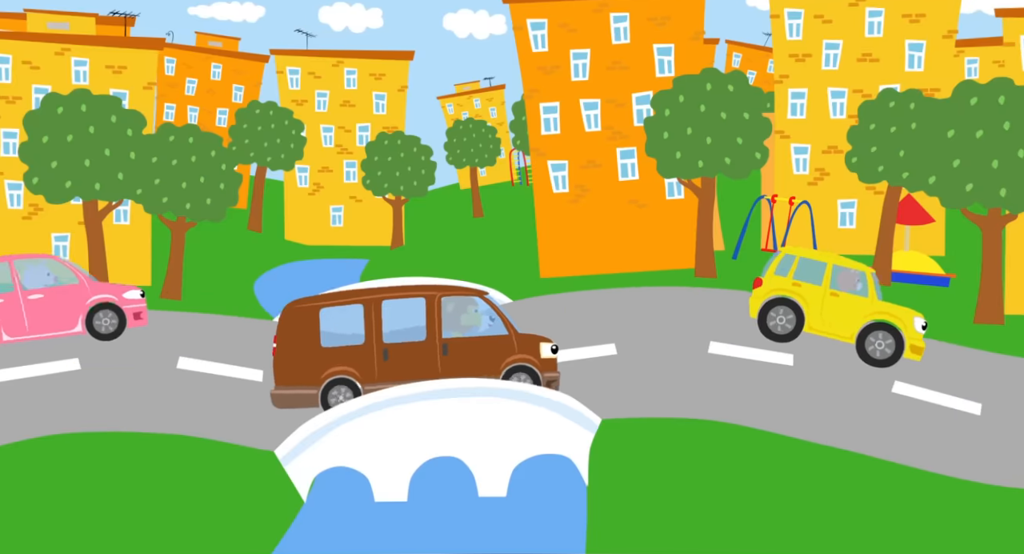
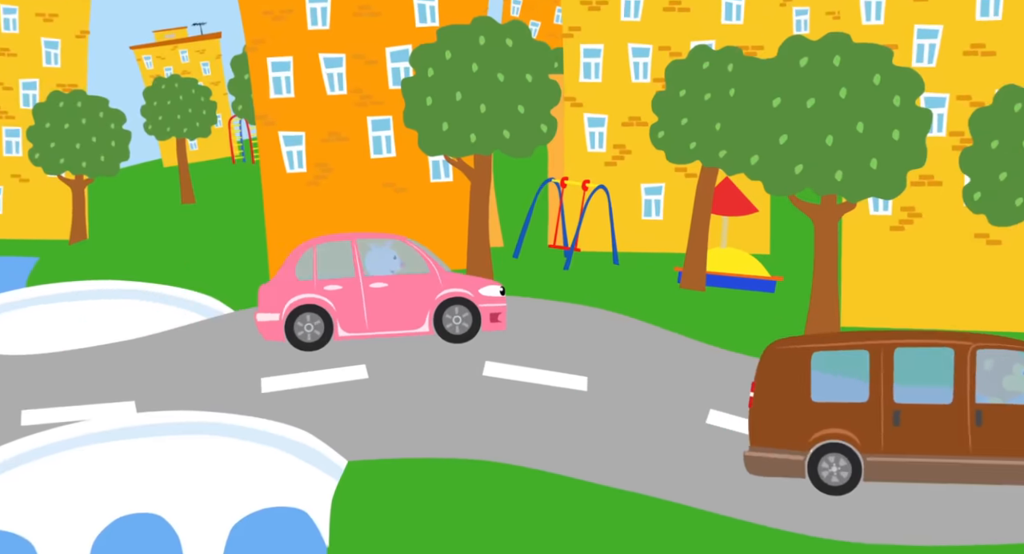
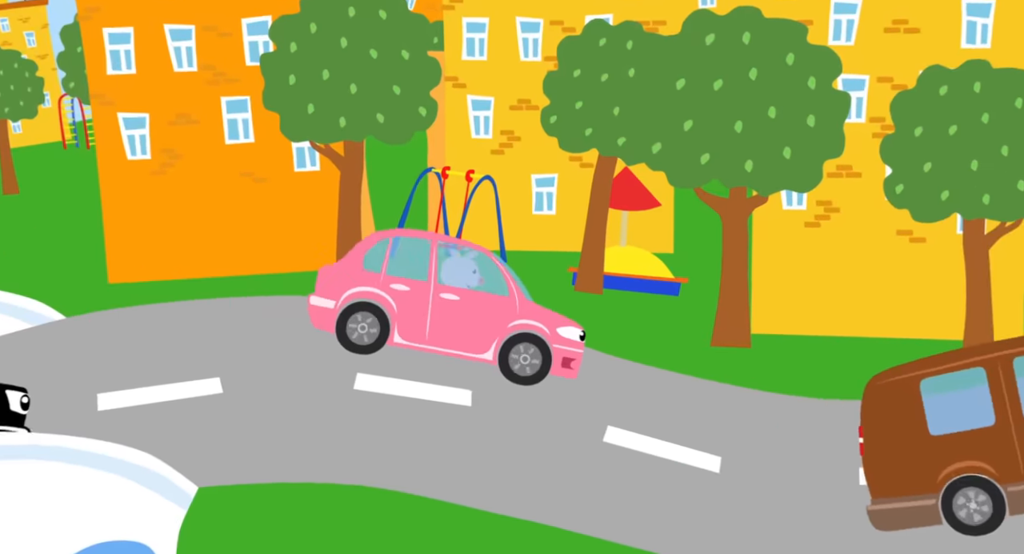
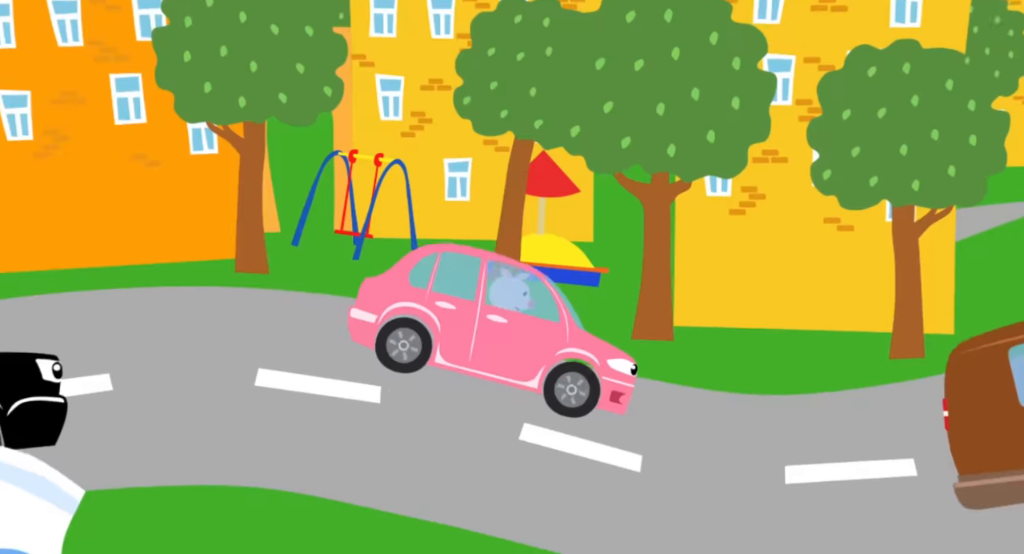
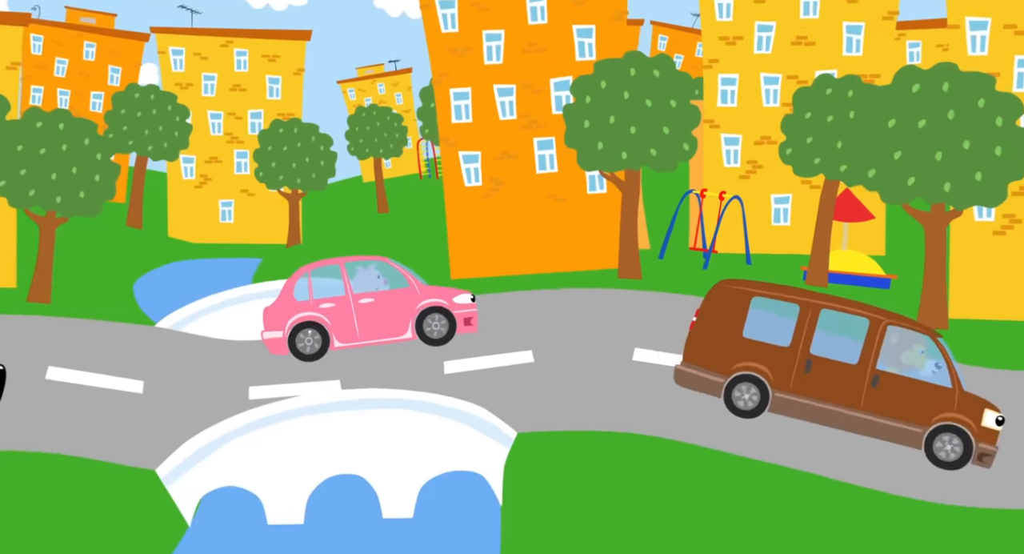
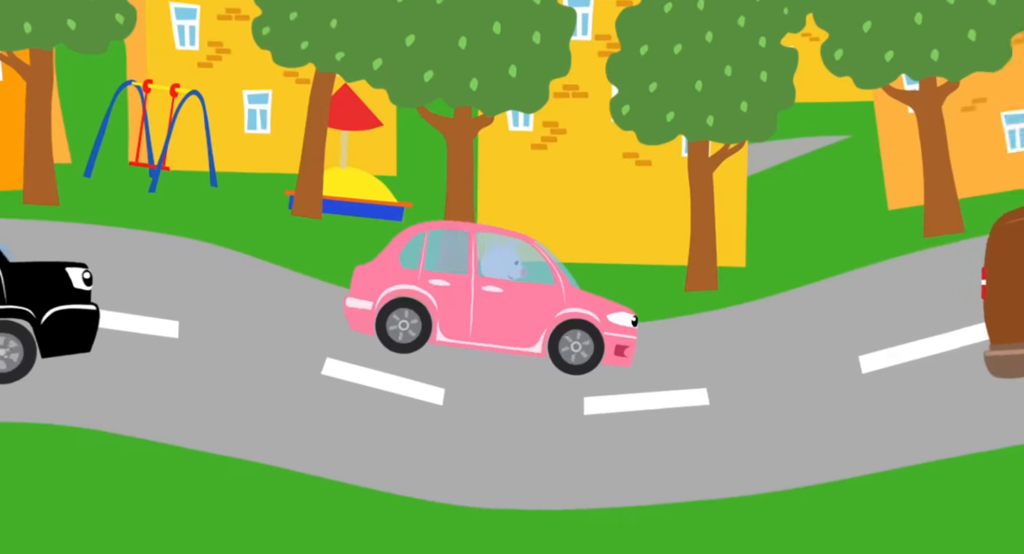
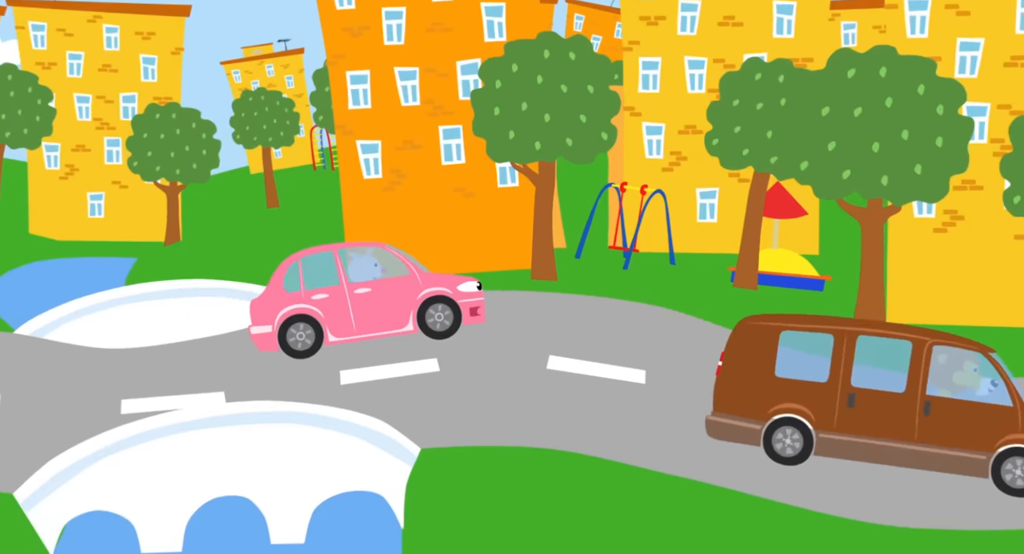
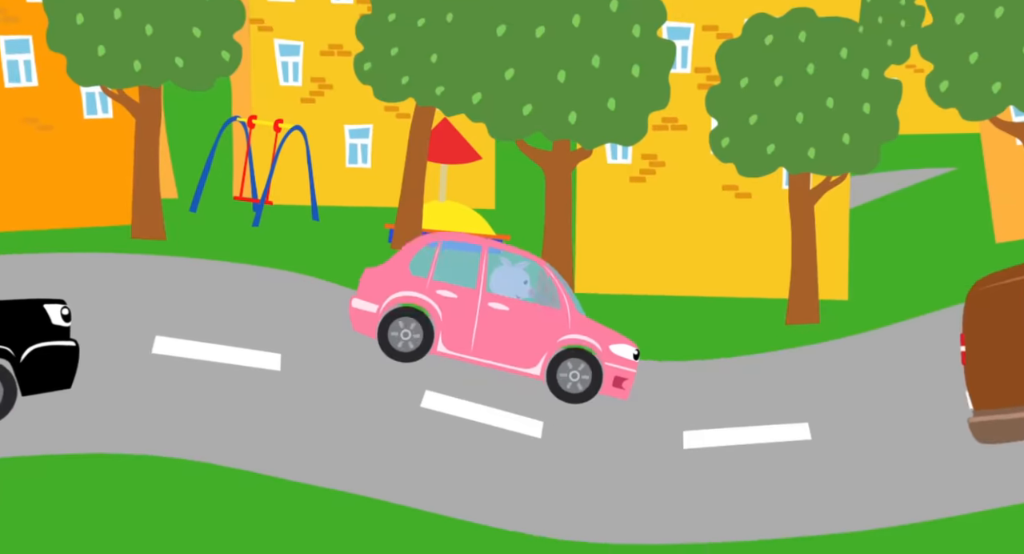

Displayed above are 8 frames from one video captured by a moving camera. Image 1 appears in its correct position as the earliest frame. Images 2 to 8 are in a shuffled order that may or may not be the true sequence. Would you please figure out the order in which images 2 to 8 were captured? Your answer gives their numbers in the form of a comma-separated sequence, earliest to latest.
5, 7, 2, 3, 4, 8, 6
